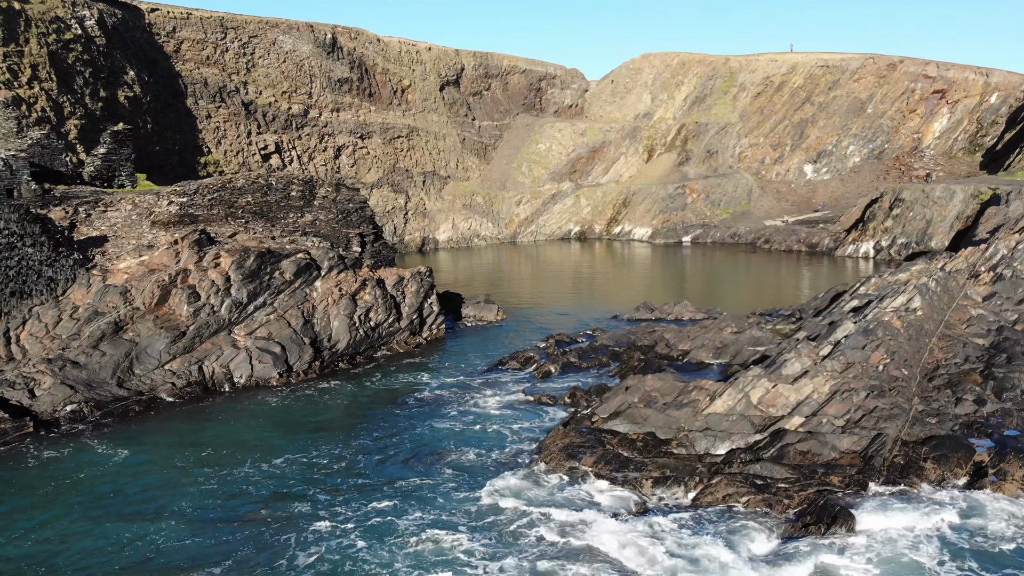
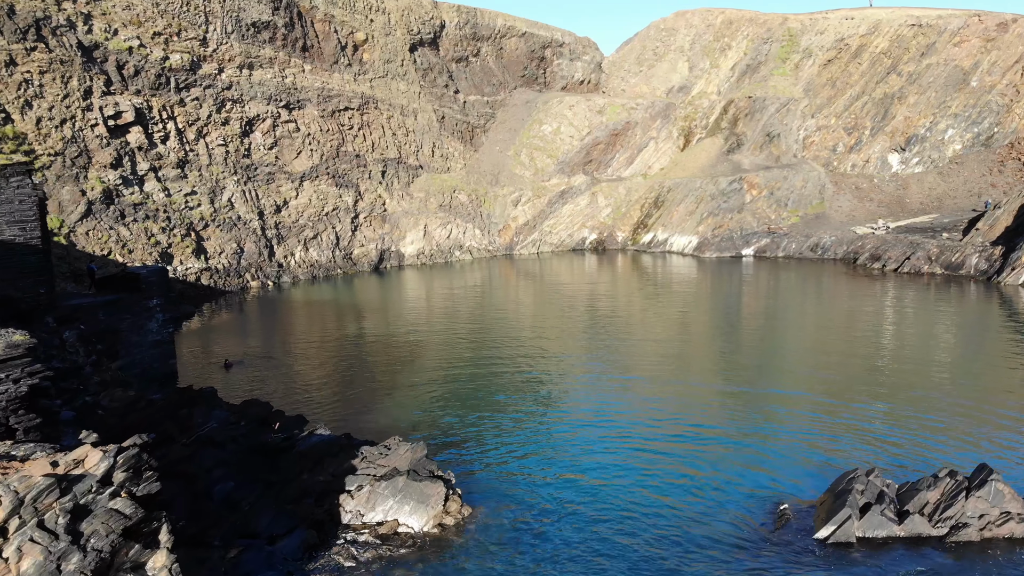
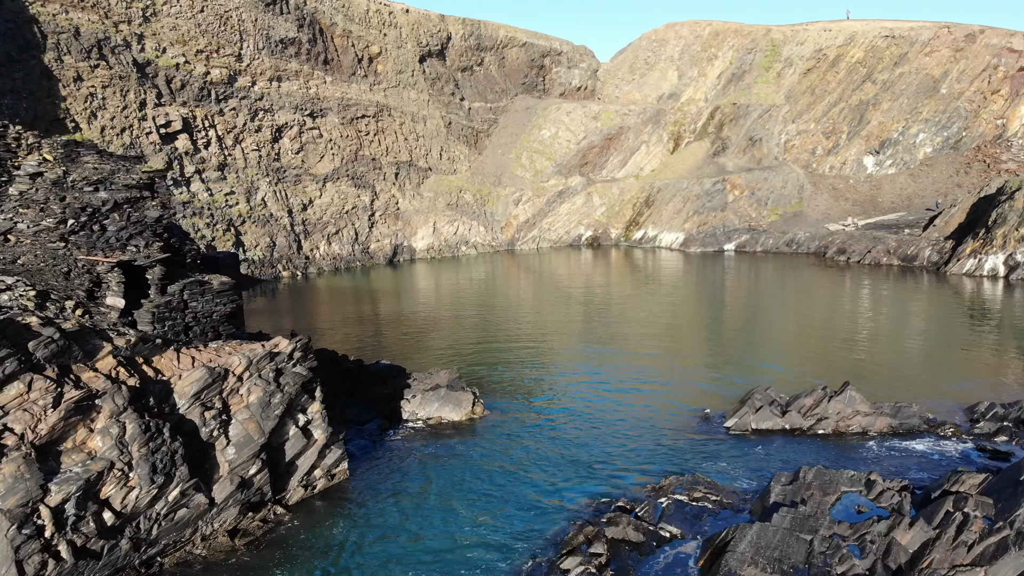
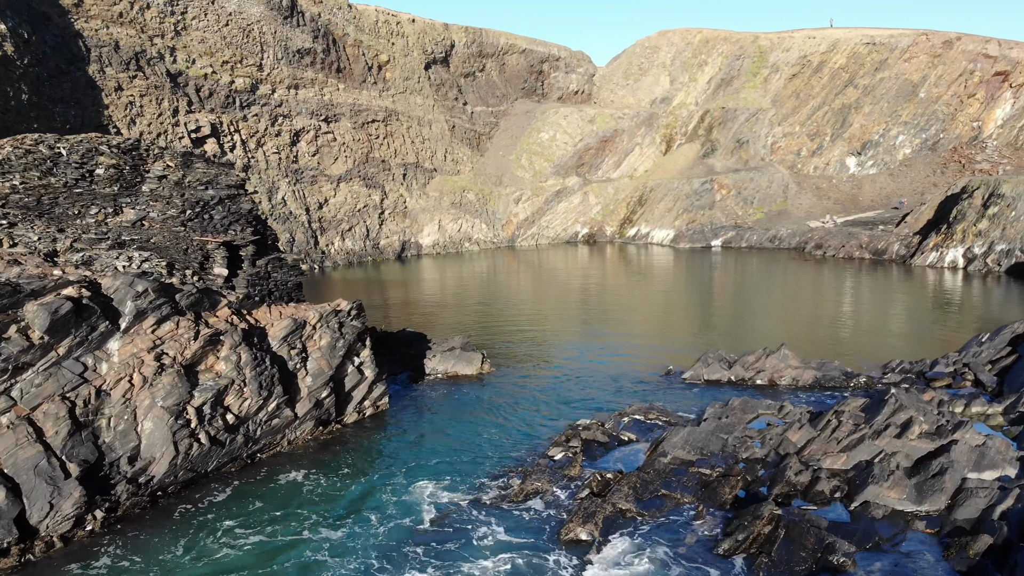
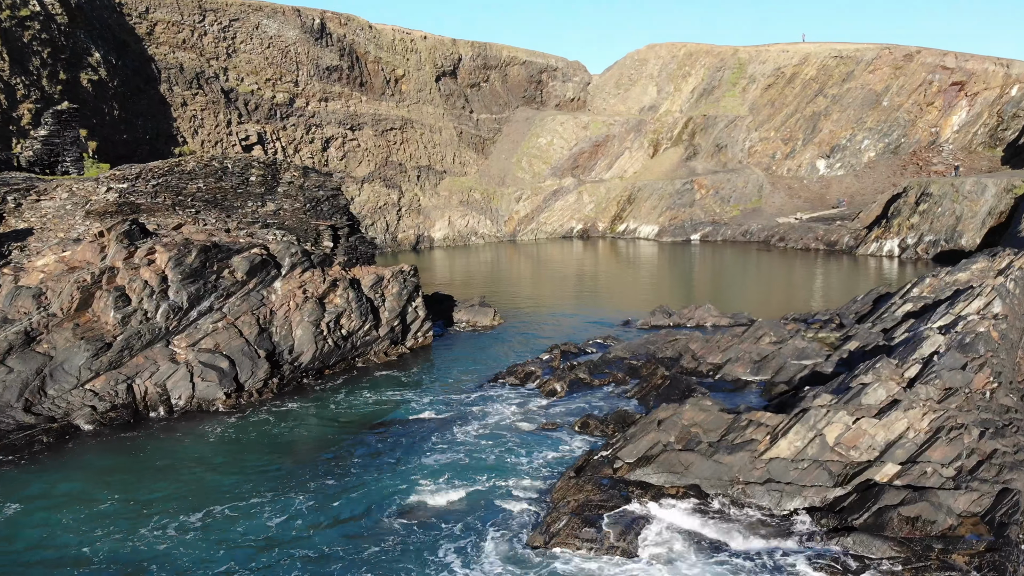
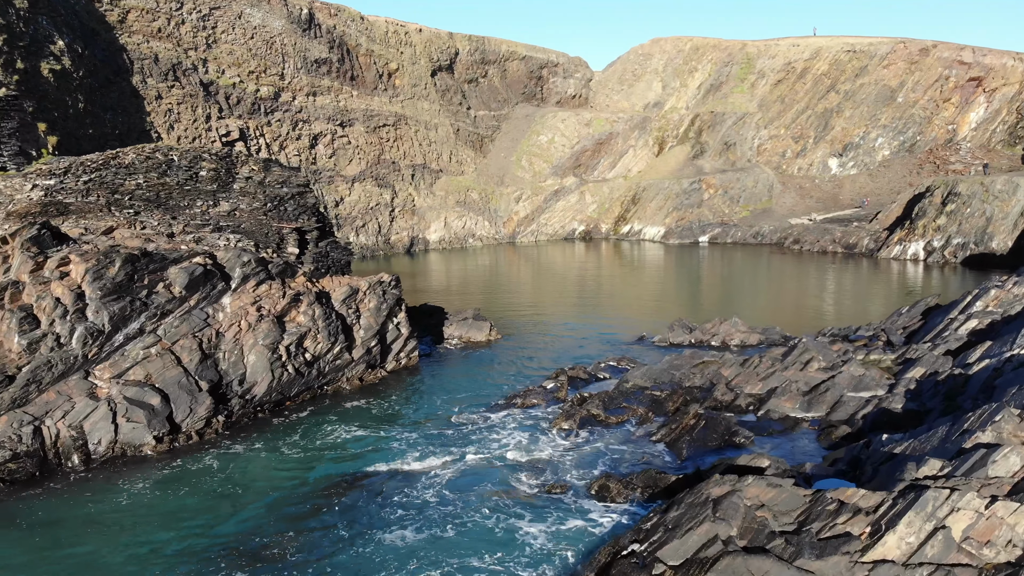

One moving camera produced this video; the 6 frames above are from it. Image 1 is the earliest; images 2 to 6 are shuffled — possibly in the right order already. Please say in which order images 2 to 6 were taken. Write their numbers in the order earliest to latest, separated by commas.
5, 6, 4, 3, 2
